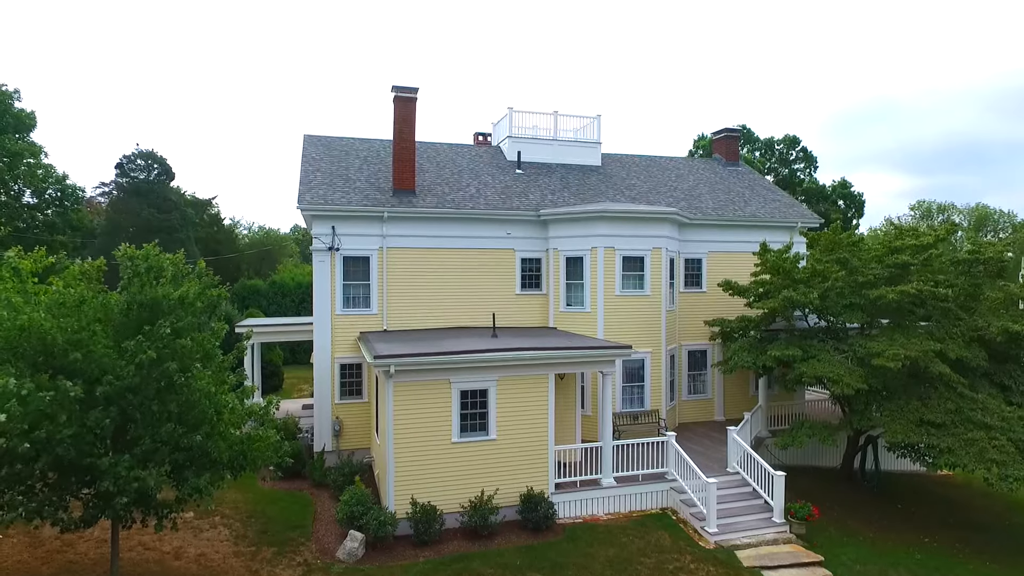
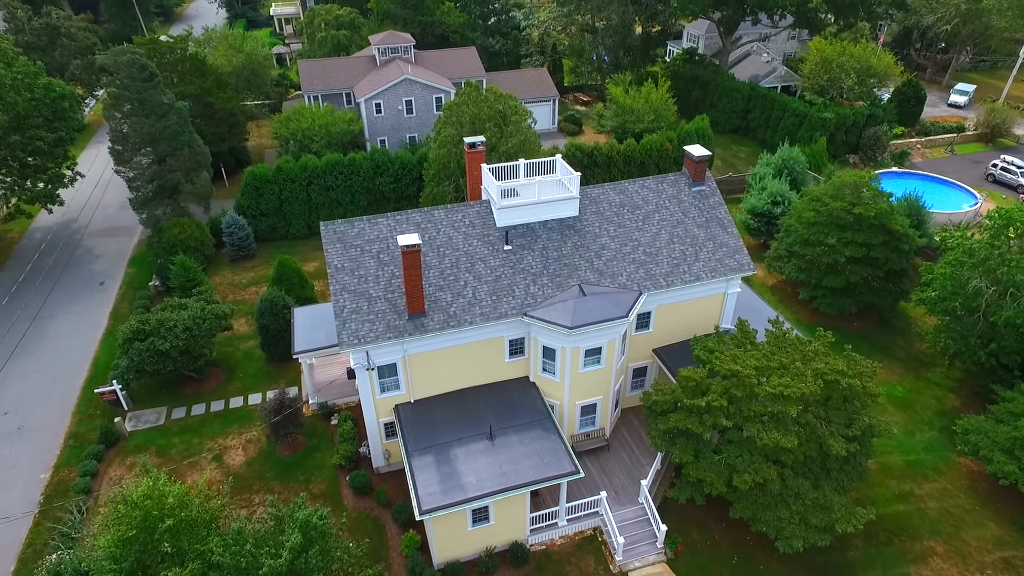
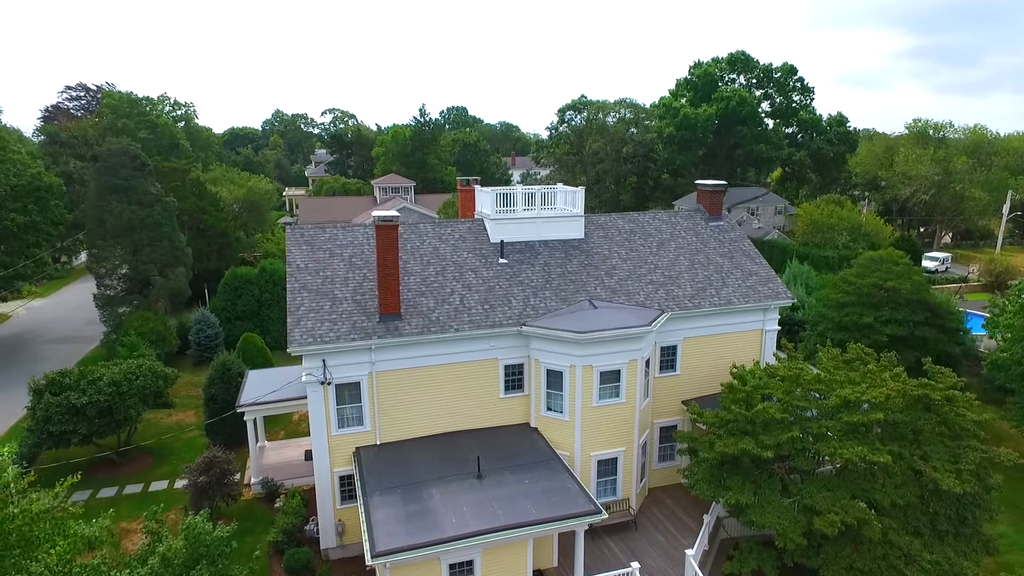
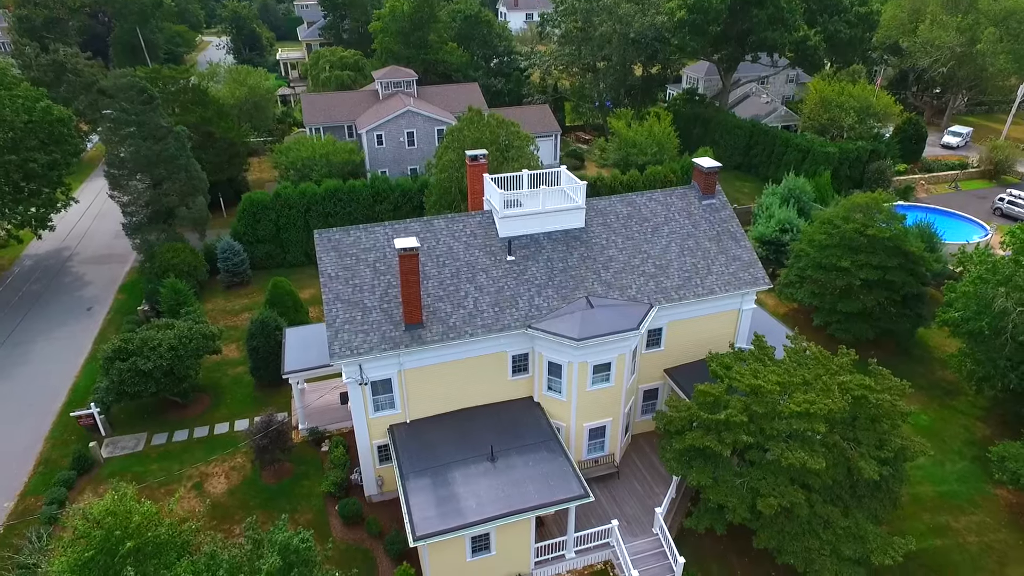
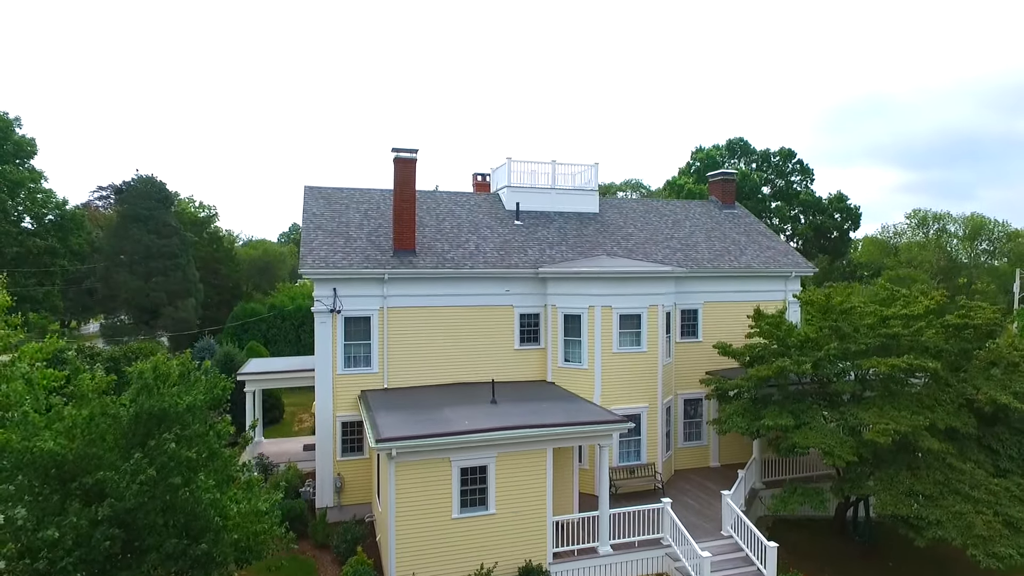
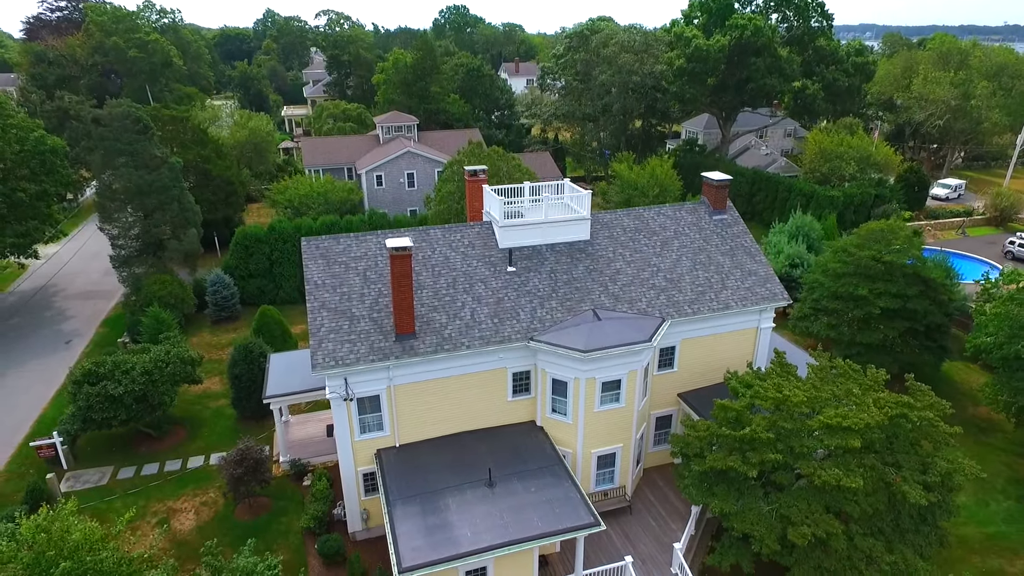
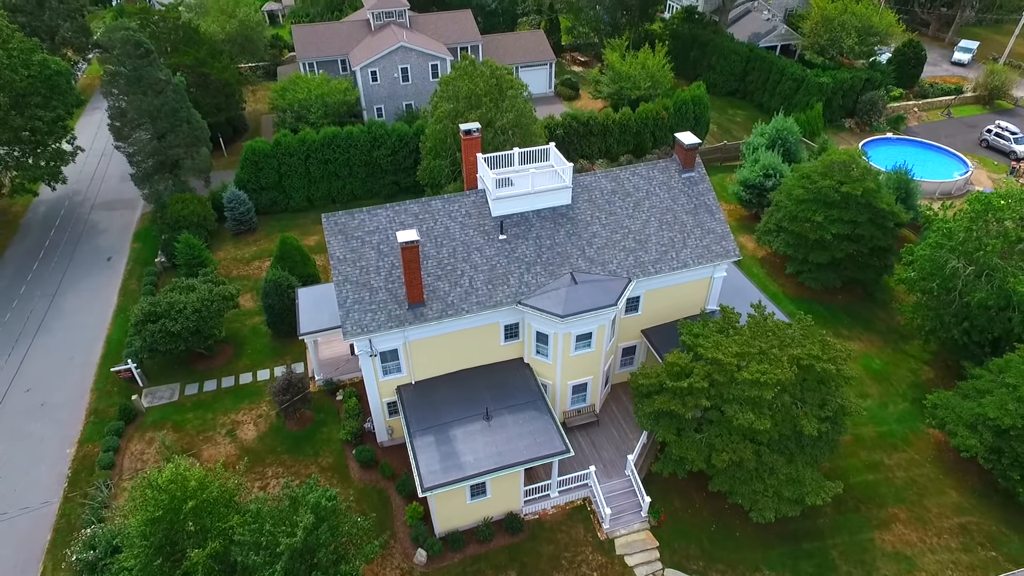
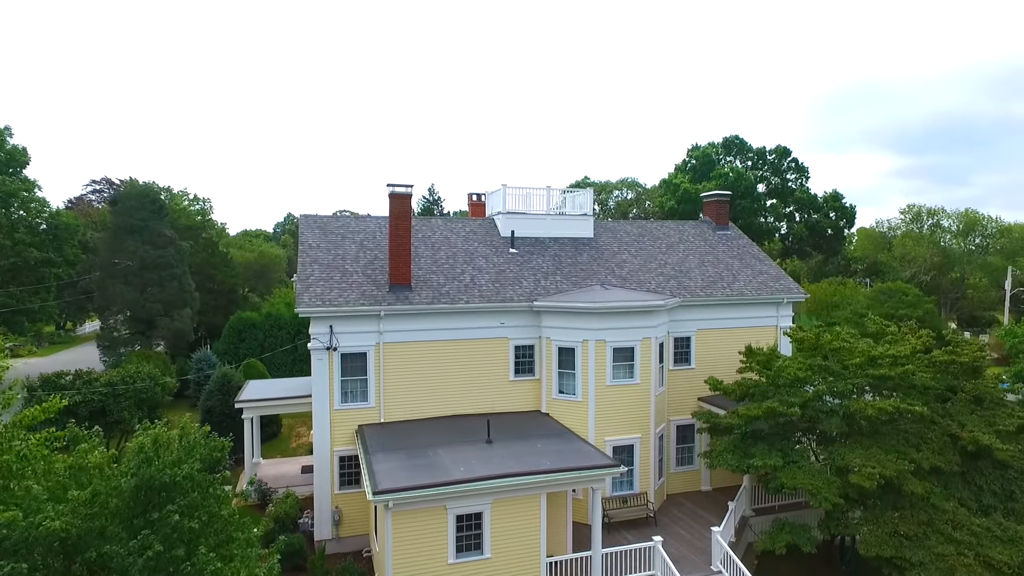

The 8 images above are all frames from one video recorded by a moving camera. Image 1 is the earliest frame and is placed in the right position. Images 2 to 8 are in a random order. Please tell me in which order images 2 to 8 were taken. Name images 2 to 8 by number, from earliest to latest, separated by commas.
5, 8, 3, 6, 4, 2, 7
